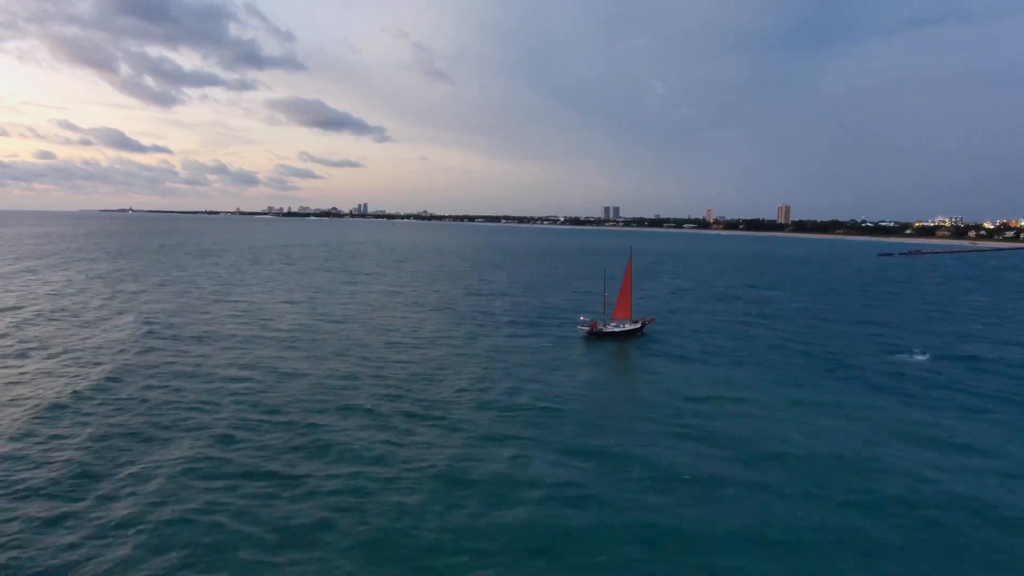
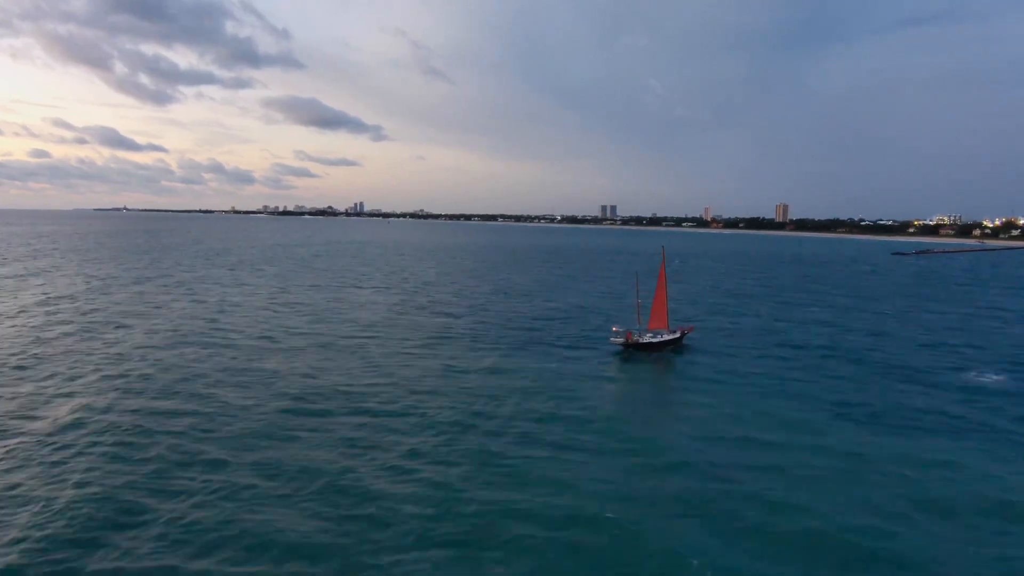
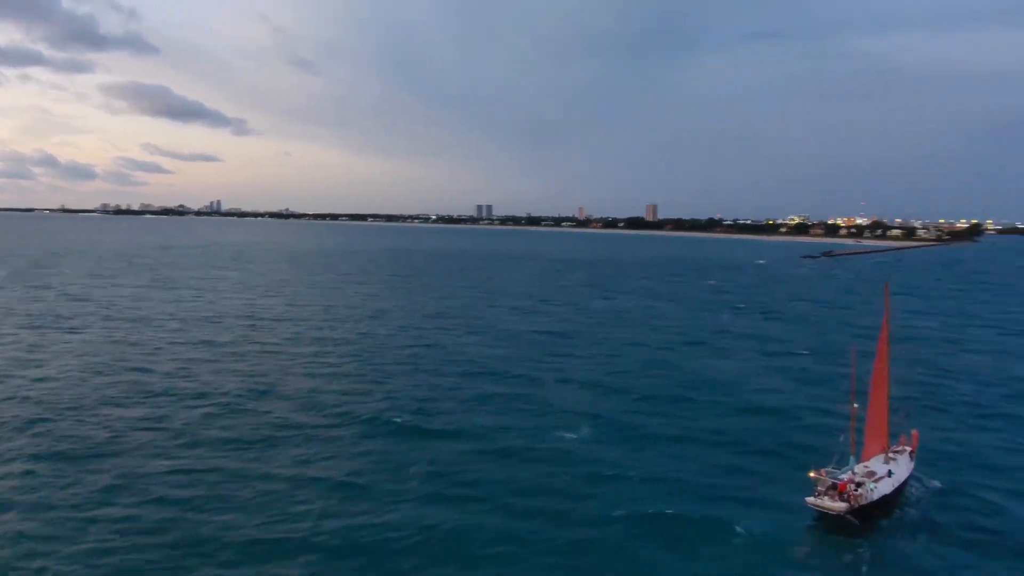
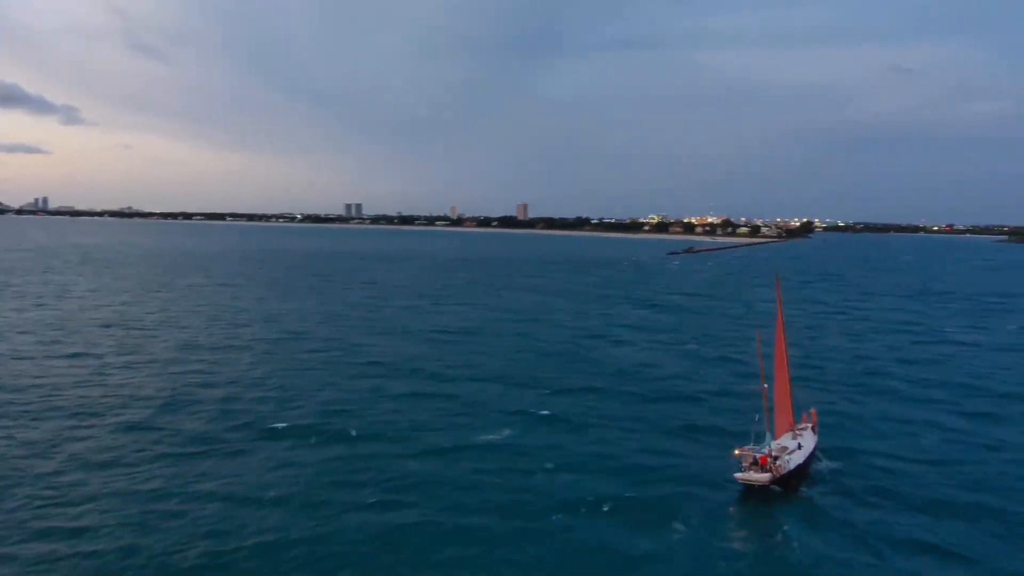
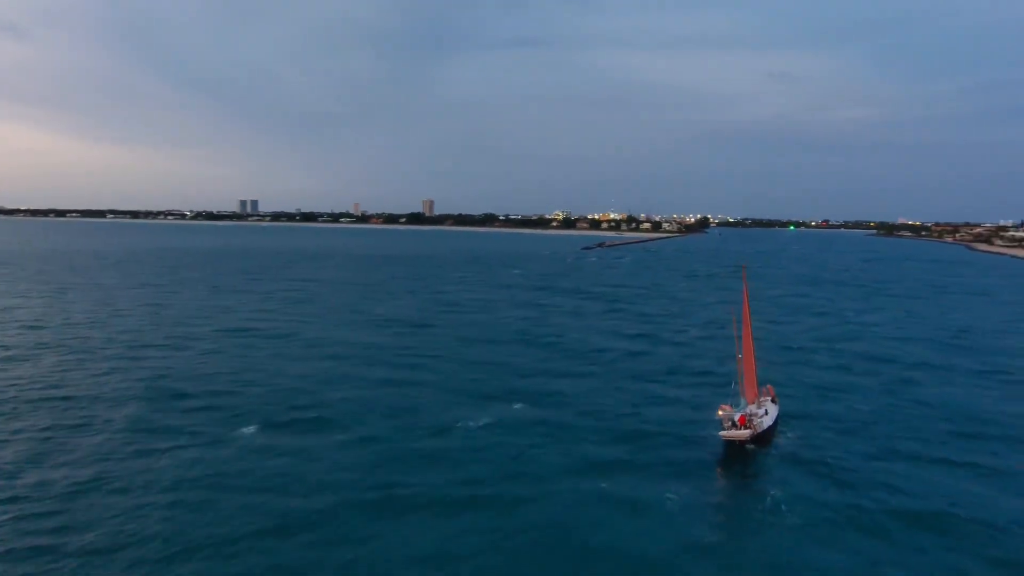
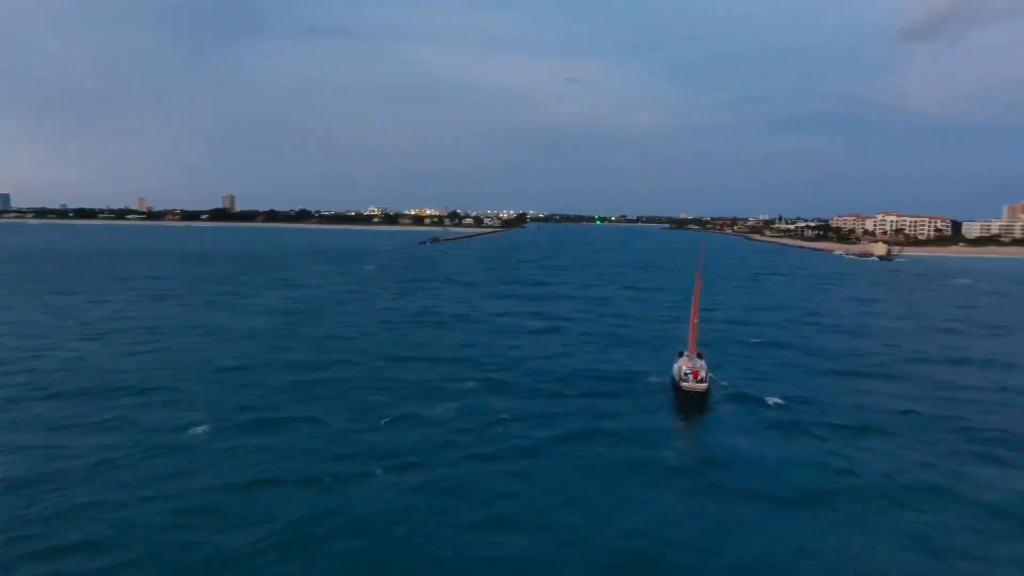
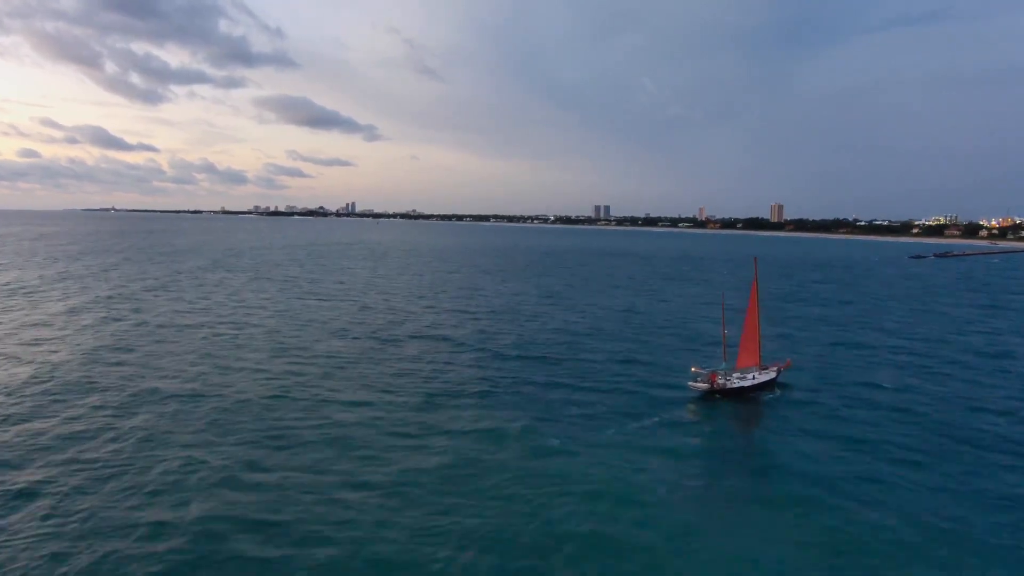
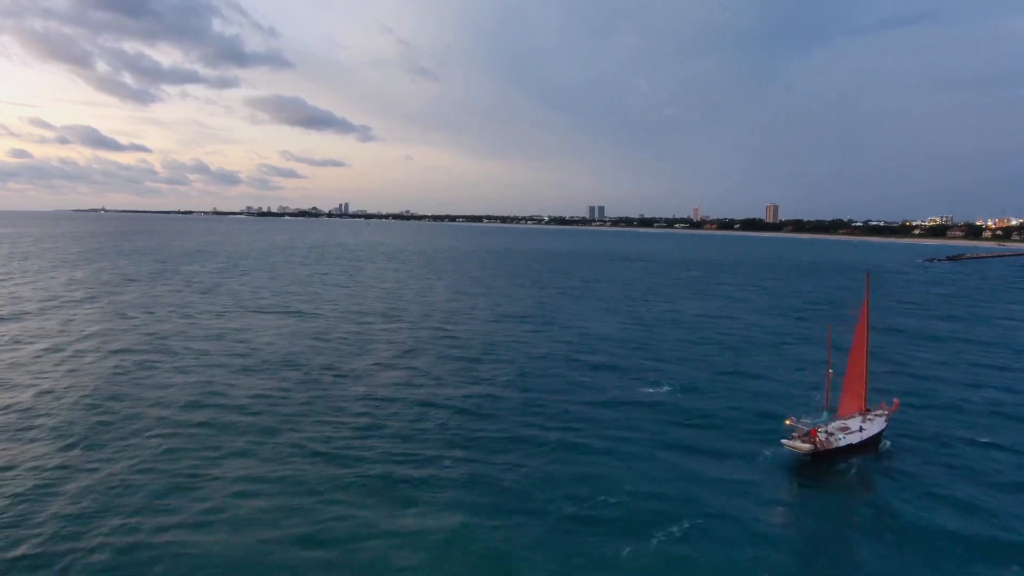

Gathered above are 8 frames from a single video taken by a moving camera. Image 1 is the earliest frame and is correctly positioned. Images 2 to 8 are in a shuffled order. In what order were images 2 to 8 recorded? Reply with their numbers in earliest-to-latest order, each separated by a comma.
2, 7, 8, 3, 4, 5, 6
